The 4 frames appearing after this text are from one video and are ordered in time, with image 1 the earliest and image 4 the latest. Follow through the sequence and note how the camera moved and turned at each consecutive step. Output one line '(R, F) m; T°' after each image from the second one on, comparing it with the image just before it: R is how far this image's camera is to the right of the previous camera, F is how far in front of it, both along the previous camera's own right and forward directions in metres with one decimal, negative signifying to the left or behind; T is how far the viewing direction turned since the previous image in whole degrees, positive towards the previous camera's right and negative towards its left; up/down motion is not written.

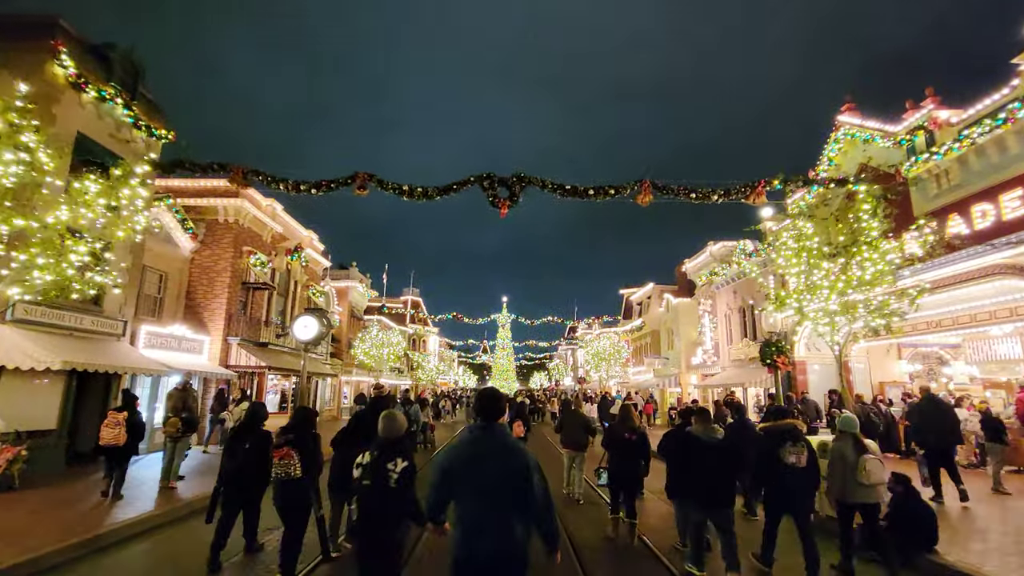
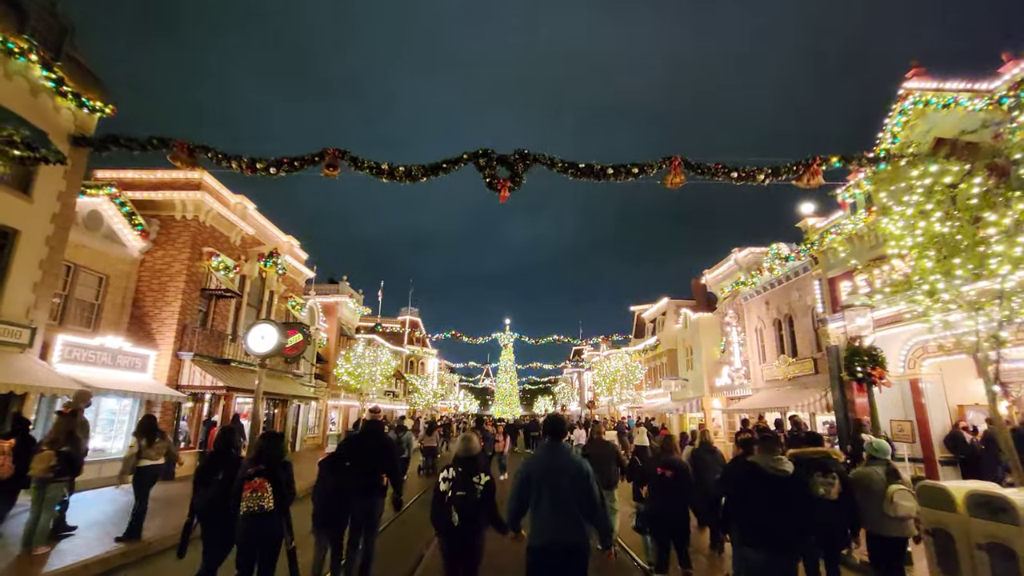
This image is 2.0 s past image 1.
(0.0, +2.7) m; 0°
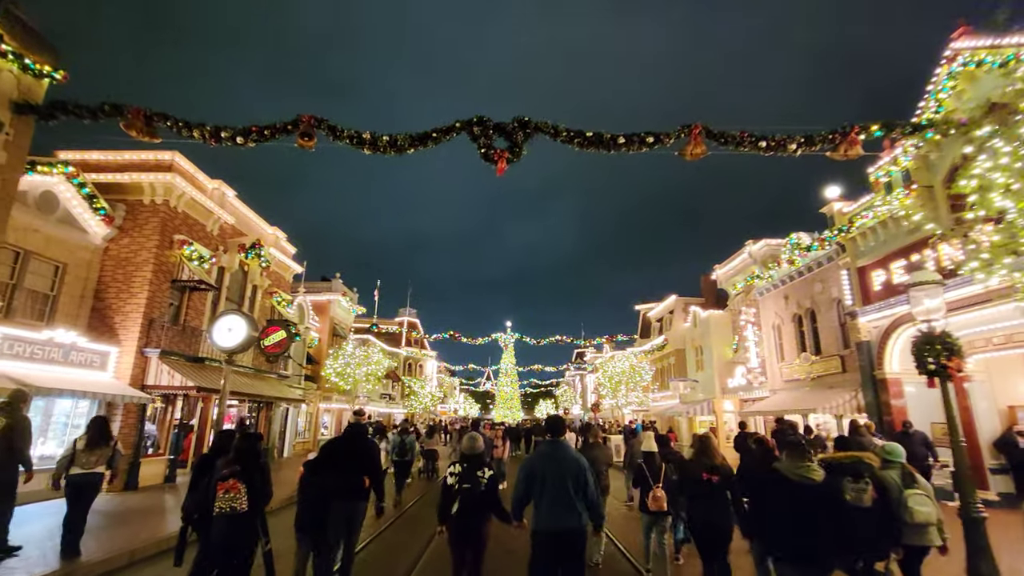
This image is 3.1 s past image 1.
(+0.1, +1.4) m; 0°
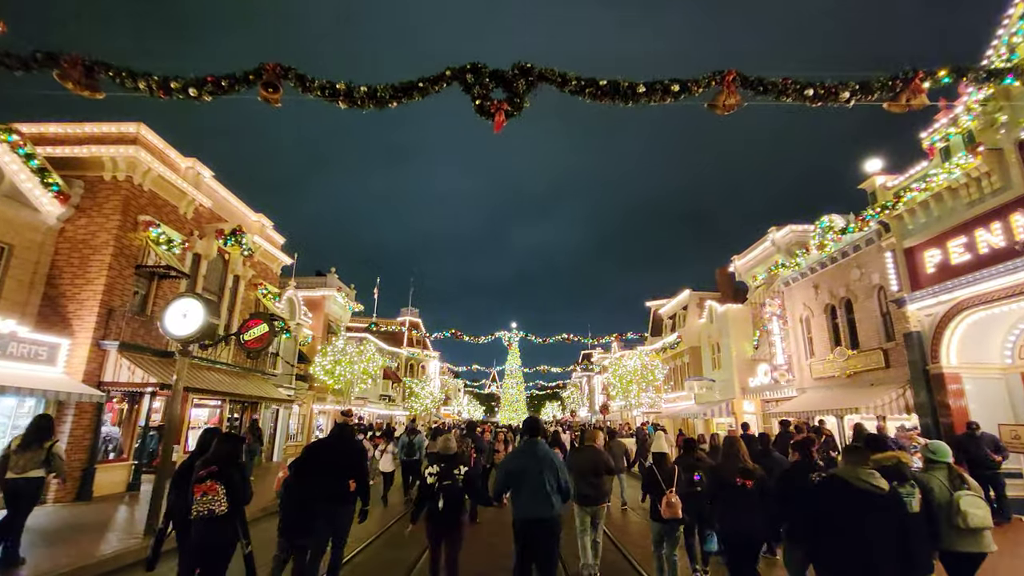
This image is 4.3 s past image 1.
(+0.1, +1.6) m; -1°
